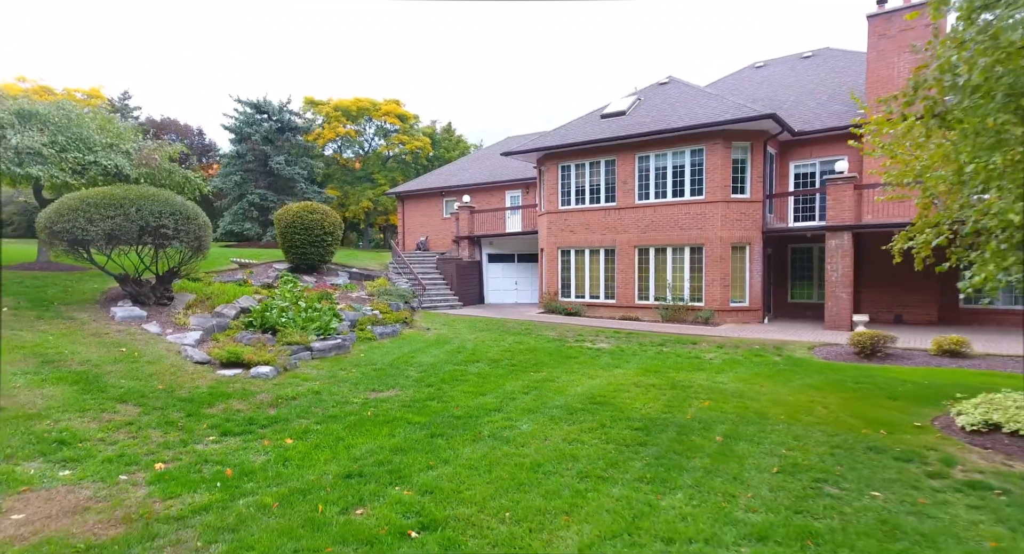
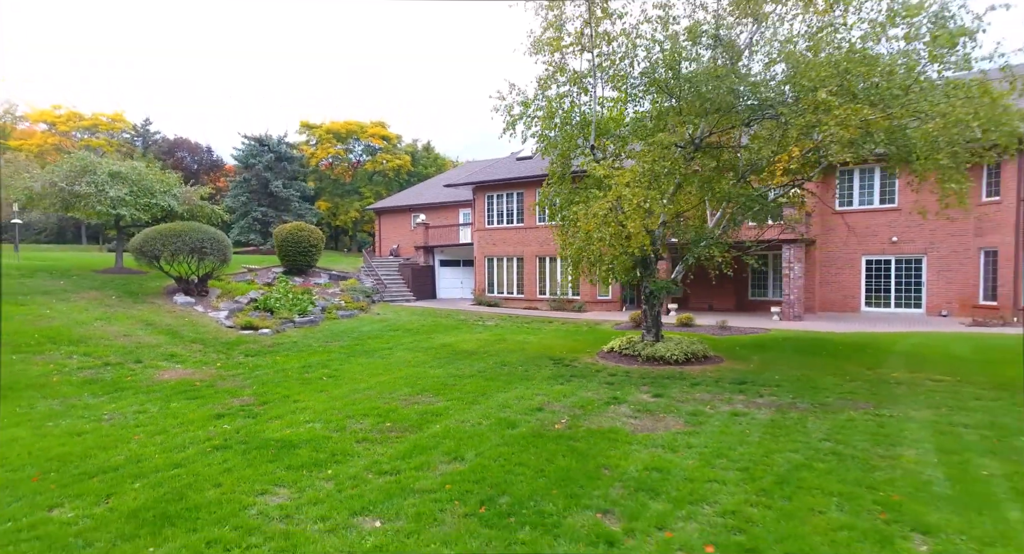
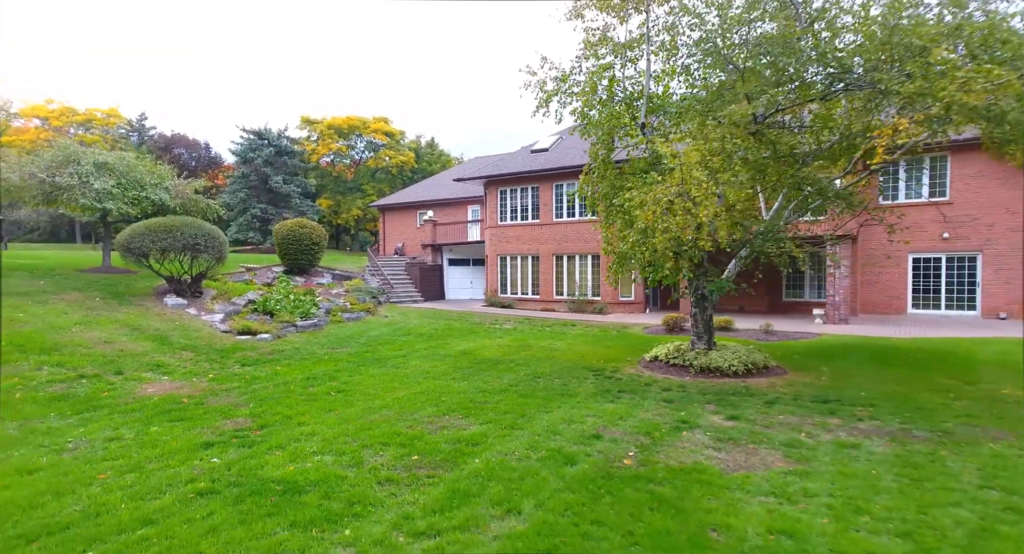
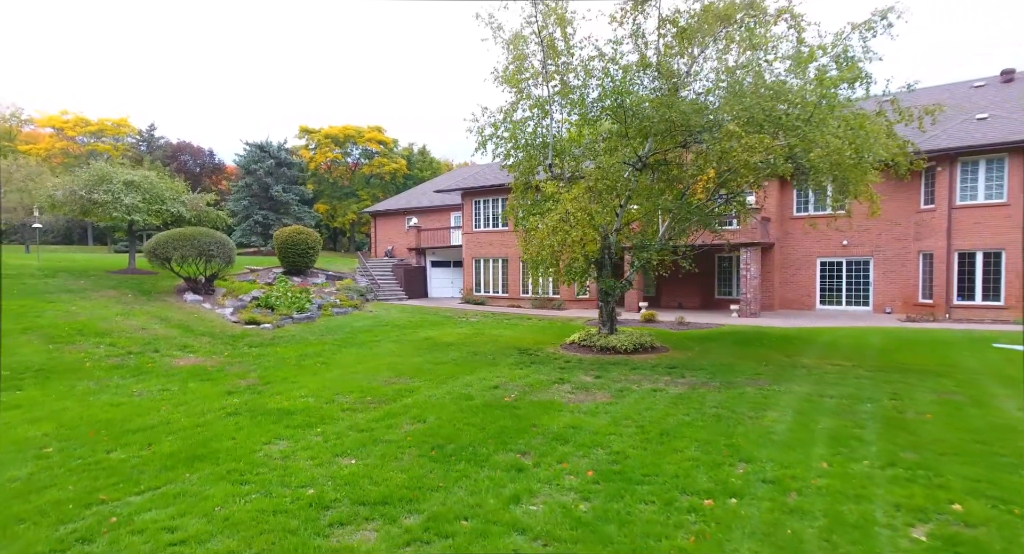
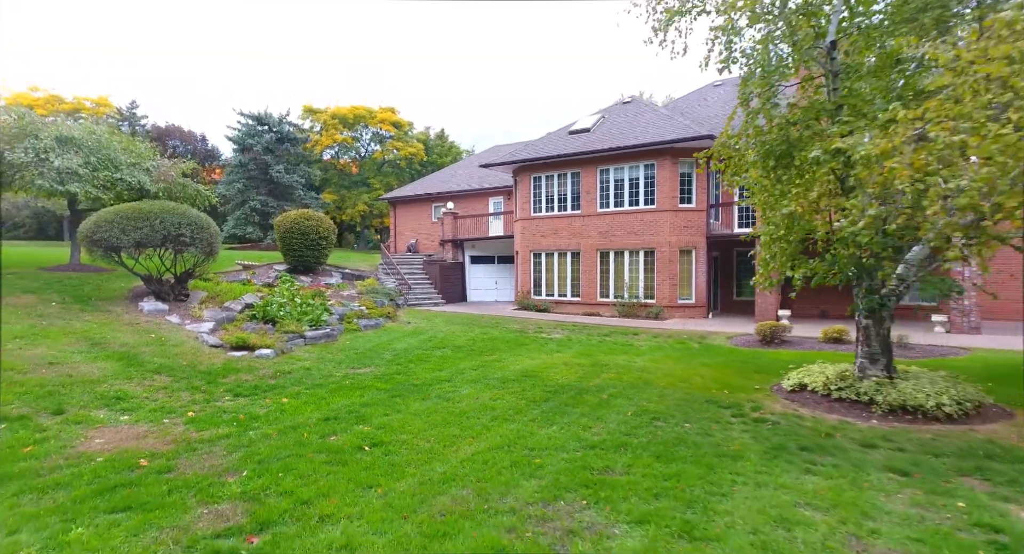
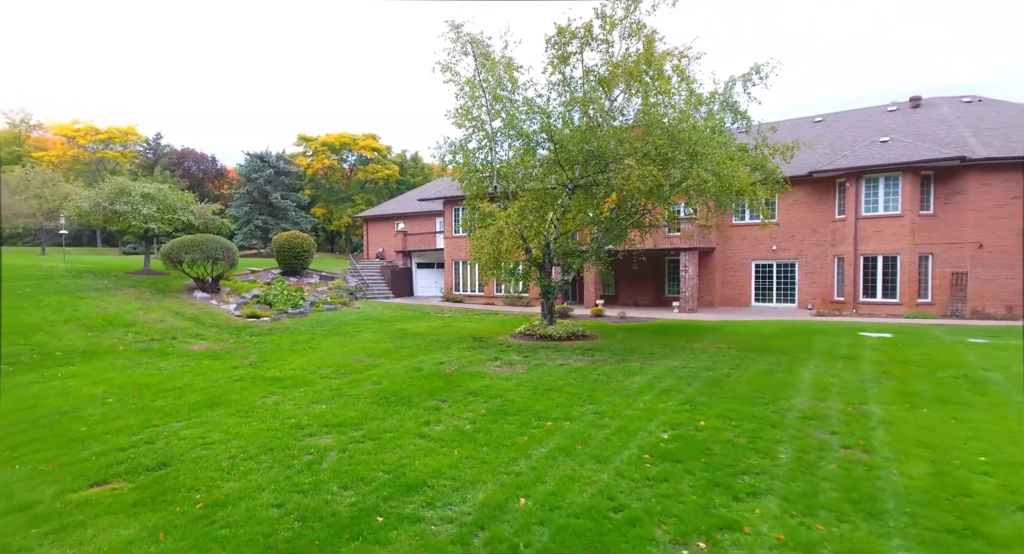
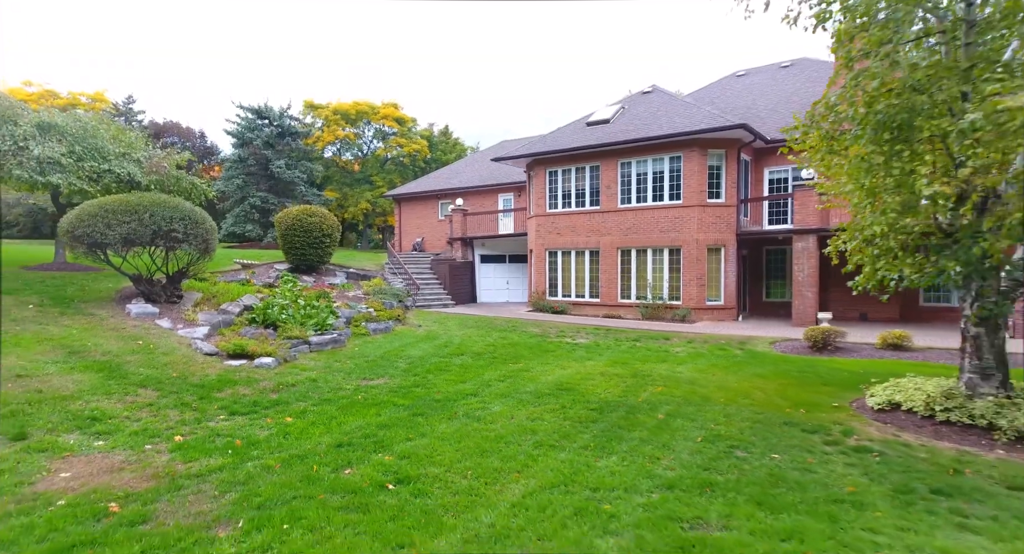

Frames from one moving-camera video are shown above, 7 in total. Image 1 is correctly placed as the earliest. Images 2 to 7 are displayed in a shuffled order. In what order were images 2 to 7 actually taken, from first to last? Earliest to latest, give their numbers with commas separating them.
7, 5, 3, 2, 4, 6
